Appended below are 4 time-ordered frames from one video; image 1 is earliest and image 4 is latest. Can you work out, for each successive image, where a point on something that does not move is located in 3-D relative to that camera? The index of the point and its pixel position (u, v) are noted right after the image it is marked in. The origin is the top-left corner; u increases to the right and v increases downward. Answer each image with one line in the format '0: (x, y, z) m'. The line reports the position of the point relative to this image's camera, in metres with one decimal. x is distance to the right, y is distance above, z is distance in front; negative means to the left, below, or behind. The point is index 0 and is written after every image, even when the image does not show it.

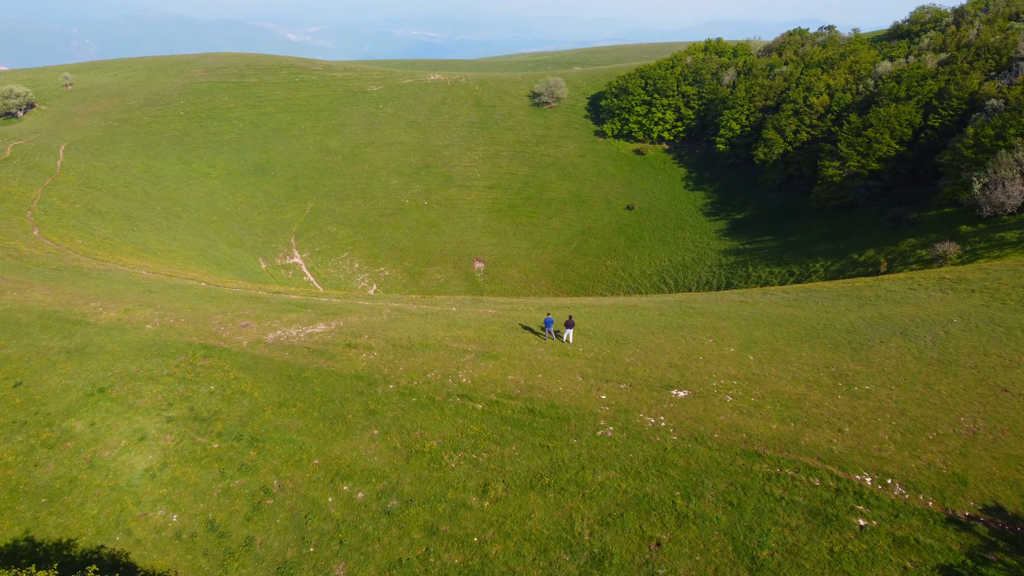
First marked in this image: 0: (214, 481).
0: (-6.4, -4.1, +19.2) m
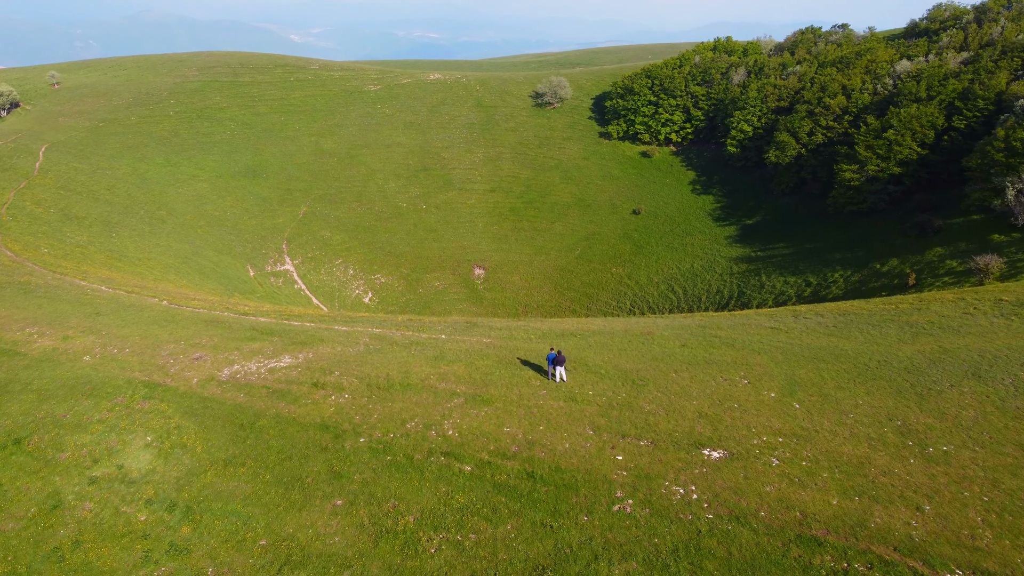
0: (-6.5, -4.8, +15.4) m
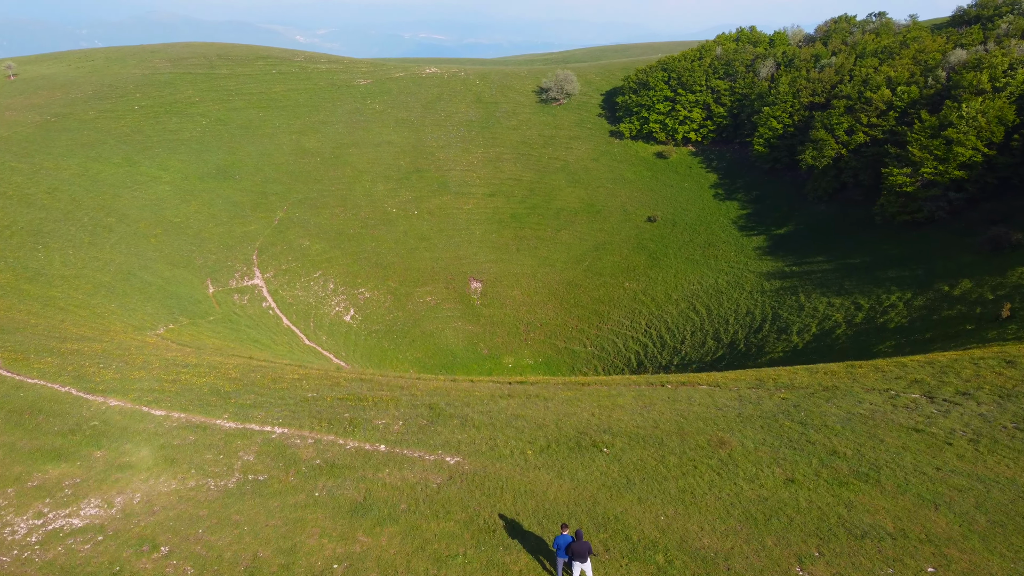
0: (-6.9, -6.2, +5.4) m
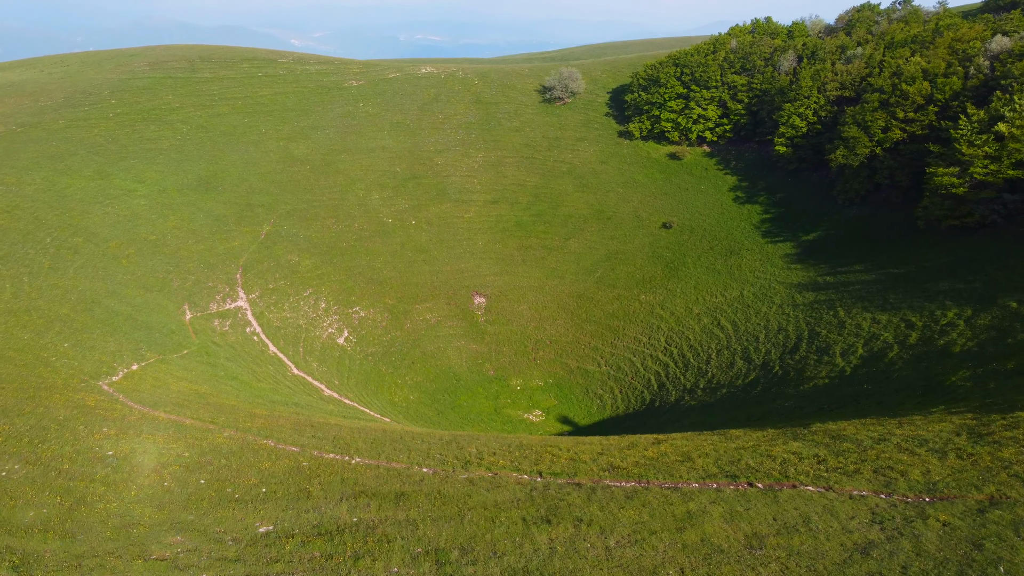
0: (-6.1, -7.6, -0.9) m
